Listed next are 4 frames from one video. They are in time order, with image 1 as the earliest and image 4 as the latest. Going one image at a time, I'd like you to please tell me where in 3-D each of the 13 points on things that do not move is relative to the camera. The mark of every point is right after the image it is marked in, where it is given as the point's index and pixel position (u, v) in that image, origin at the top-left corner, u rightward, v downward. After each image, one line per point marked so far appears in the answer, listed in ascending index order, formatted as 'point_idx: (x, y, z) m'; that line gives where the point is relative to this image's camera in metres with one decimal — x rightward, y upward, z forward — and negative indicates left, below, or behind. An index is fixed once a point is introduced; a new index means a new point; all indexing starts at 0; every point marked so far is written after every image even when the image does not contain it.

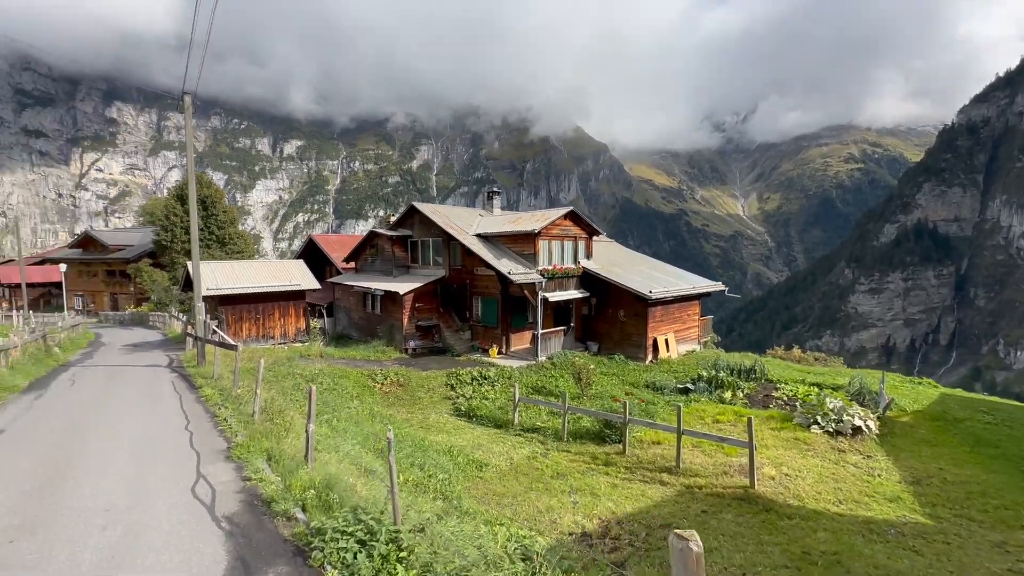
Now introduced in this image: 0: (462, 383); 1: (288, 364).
0: (-2.1, -3.9, +19.2) m
1: (-8.9, -3.0, +18.4) m
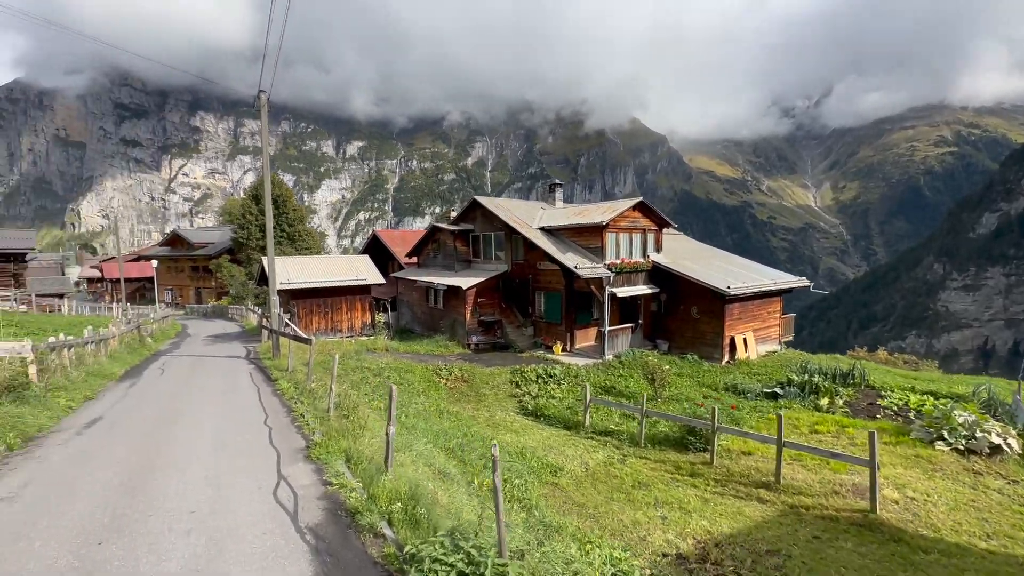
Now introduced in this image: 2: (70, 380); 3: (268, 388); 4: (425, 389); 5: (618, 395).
0: (+0.6, -3.7, +18.6) m
1: (-6.2, -2.8, +18.6) m
2: (-10.8, -2.3, +11.5) m
3: (-6.2, -2.5, +11.9) m
4: (-3.2, -3.7, +17.1) m
5: (+3.8, -3.8, +16.7) m
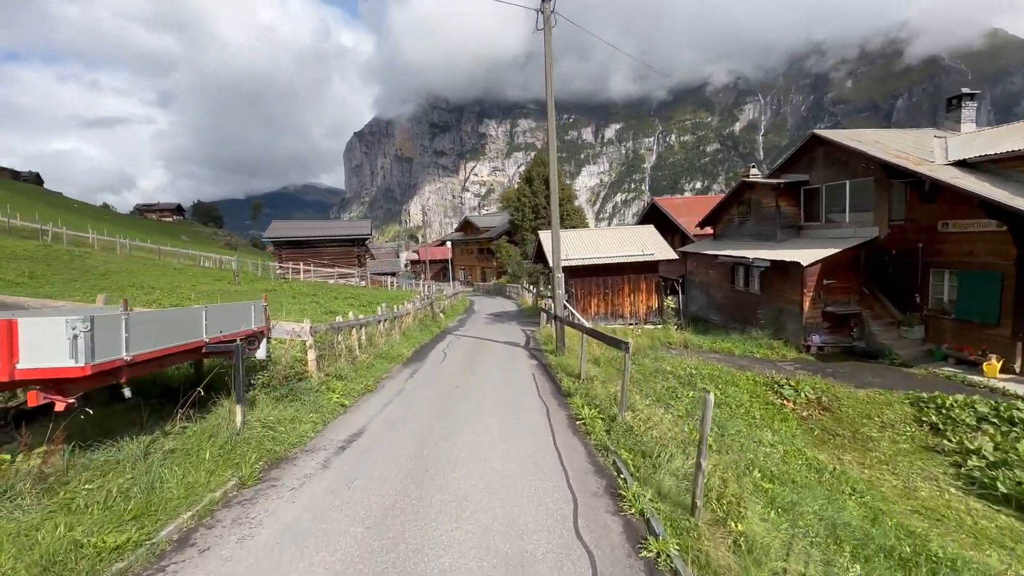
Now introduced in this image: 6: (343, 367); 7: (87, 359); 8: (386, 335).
0: (+10.1, -3.1, +10.5) m
1: (+4.2, -2.1, +14.0) m
2: (-3.4, -1.7, +10.1) m
3: (+0.8, -2.0, +8.2) m
4: (+6.0, -3.1, +11.1) m
5: (+11.8, -3.3, +7.3) m
6: (-3.5, -1.6, +9.5) m
7: (-3.7, -0.6, +4.1) m
8: (-3.7, -1.4, +13.7) m
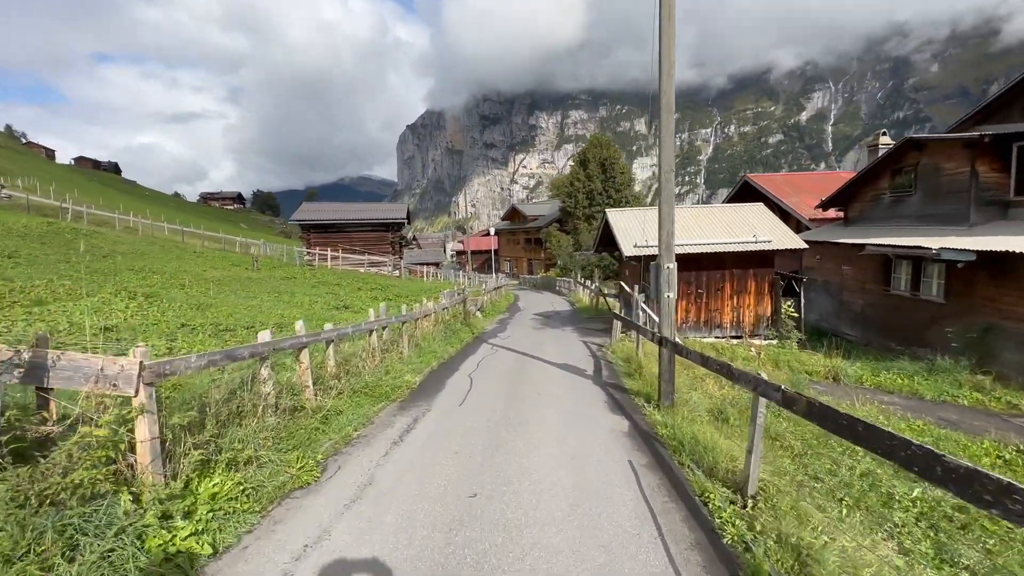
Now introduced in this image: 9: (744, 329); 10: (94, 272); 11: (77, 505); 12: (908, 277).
0: (+10.9, -3.4, +4.5) m
1: (+5.4, -2.1, +8.5) m
2: (-2.6, -1.6, +5.4) m
3: (+1.4, -2.1, +3.0) m
4: (+6.9, -3.2, +5.5) m
5: (+12.3, -3.7, +1.1) m
6: (-2.7, -1.5, +4.8) m
7: (-3.4, -0.6, -0.6) m
8: (-2.5, -1.2, +9.0) m
9: (+7.5, -1.2, +15.1) m
10: (-17.8, +0.7, +19.9) m
11: (-3.0, -1.5, +3.3) m
12: (+11.3, +0.3, +13.4) m
